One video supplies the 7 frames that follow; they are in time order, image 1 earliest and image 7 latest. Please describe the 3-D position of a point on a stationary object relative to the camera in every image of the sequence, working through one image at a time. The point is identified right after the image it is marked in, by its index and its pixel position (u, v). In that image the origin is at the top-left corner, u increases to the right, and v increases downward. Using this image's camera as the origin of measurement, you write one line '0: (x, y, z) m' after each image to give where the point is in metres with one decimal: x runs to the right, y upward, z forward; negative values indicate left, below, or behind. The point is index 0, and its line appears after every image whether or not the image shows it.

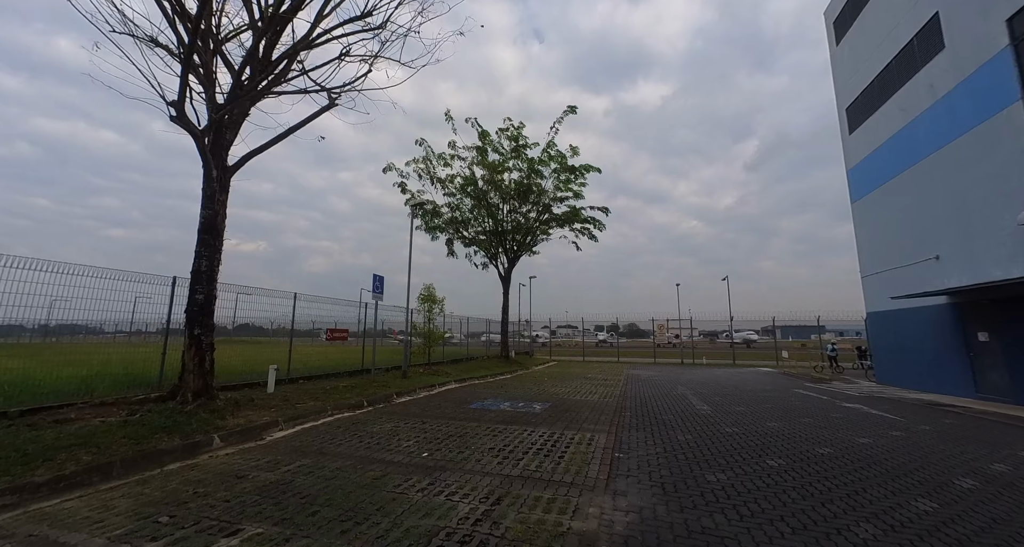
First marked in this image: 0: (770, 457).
0: (+3.2, -2.3, +5.1) m
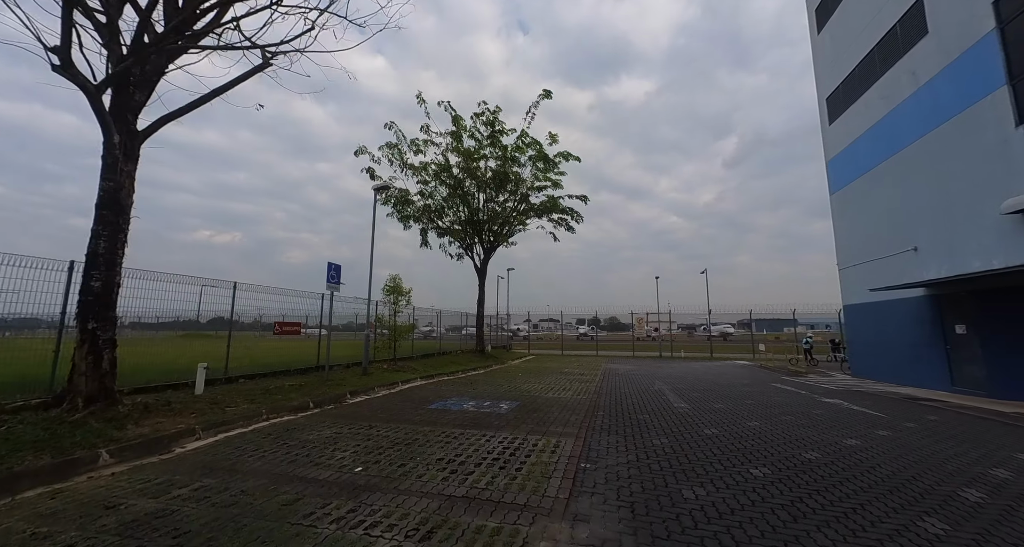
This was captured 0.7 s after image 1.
0: (+2.7, -2.2, +4.6) m
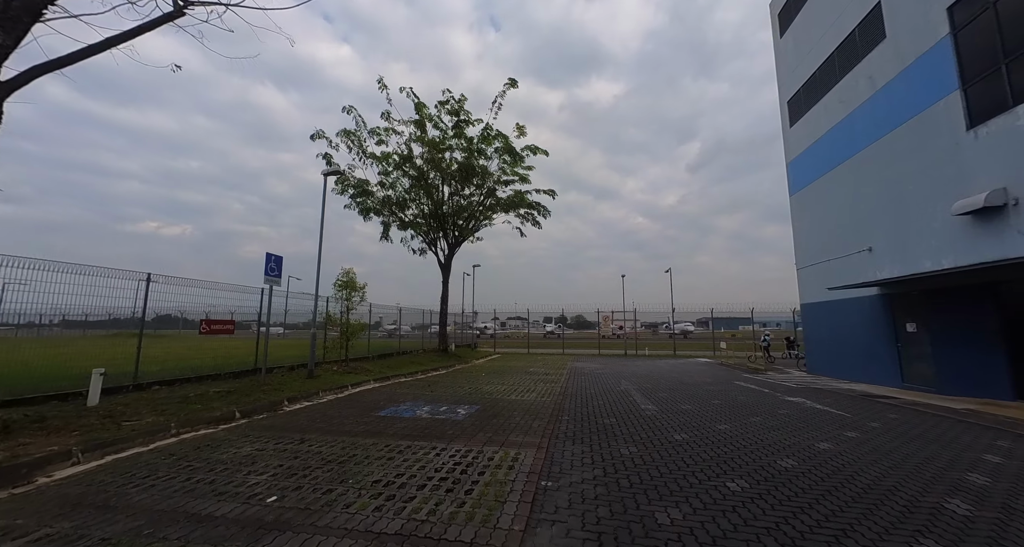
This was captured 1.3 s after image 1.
0: (+2.2, -2.1, +4.2) m
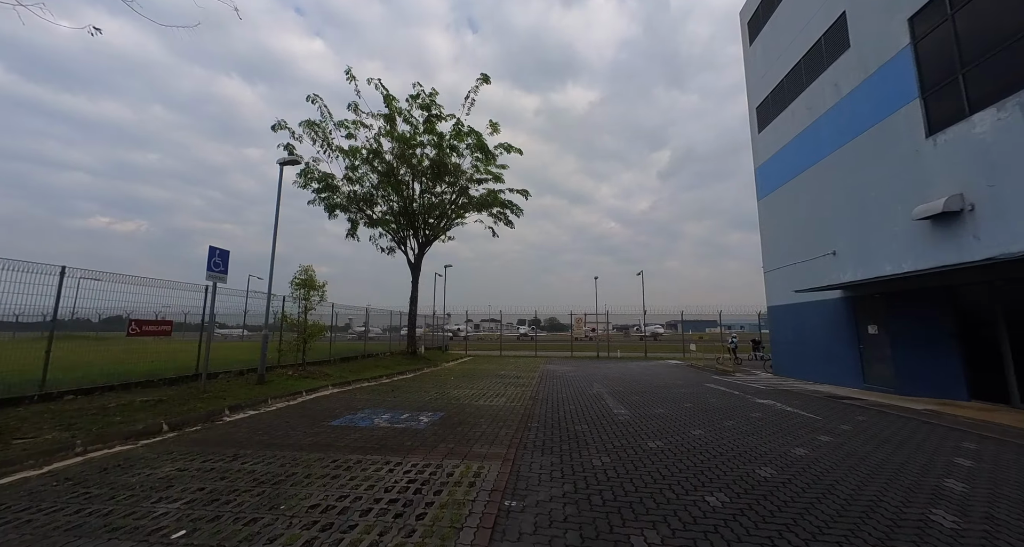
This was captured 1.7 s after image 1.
0: (+1.9, -2.1, +3.9) m
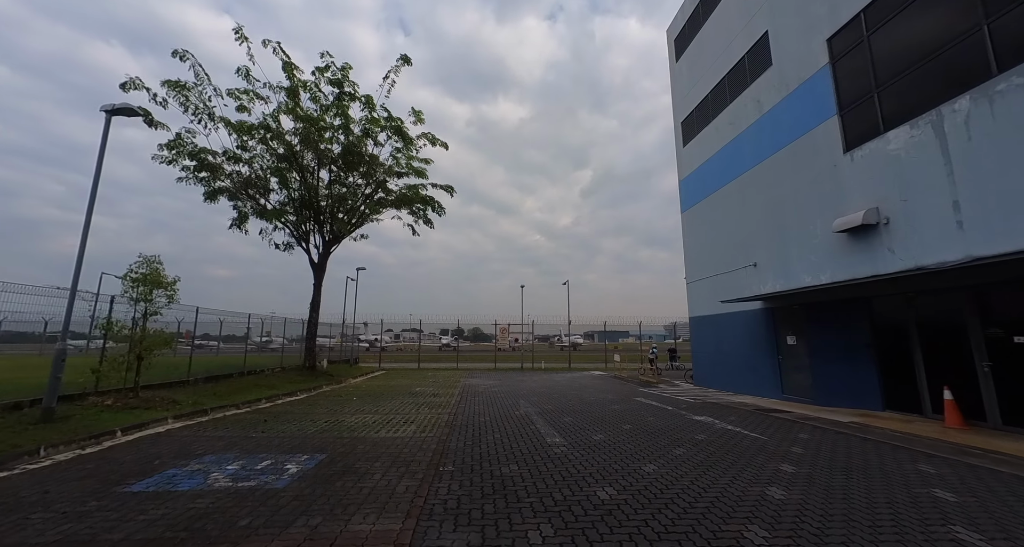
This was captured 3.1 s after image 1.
0: (+1.2, -2.0, +2.6) m
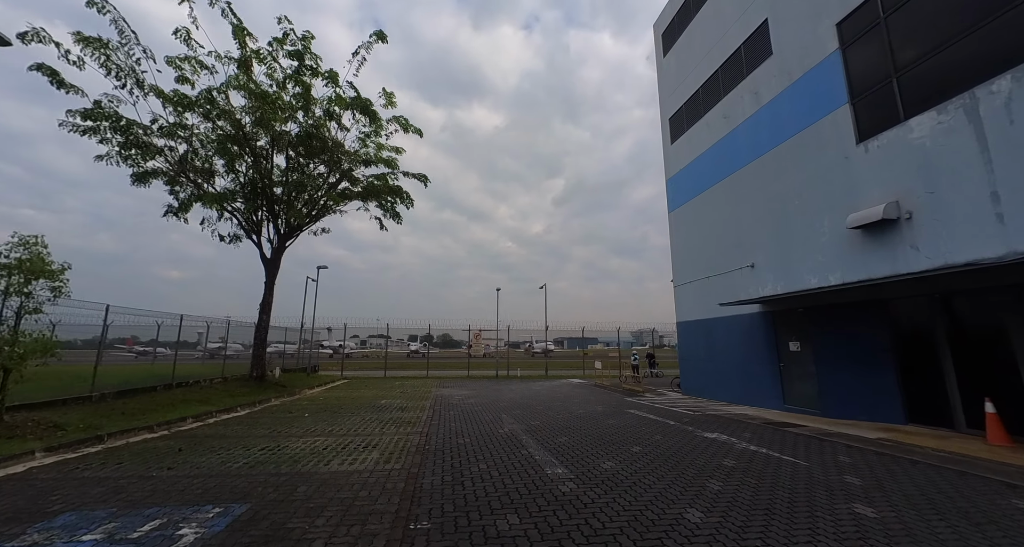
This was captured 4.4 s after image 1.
0: (+1.4, -1.8, +1.2) m
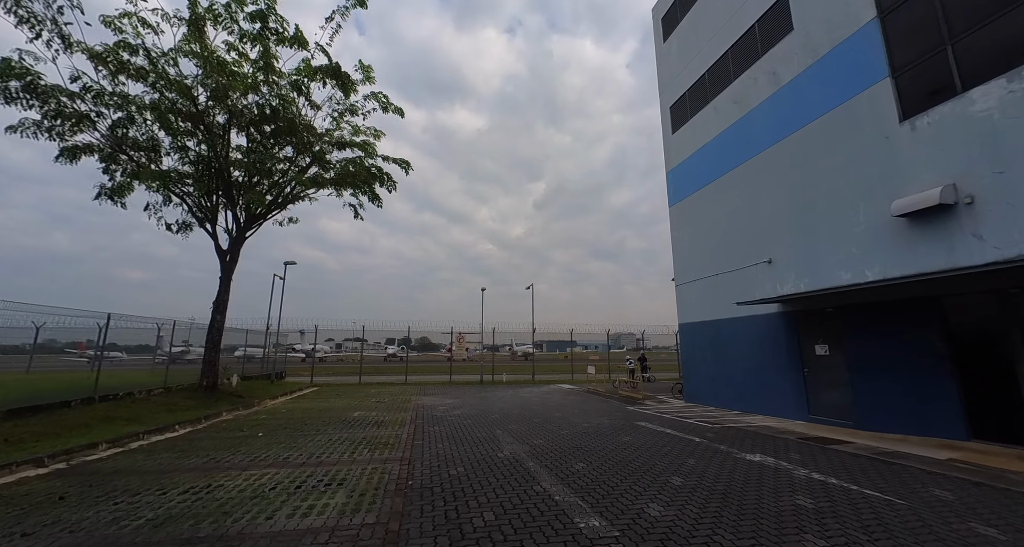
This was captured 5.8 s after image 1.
0: (+1.8, -1.5, -0.3) m
